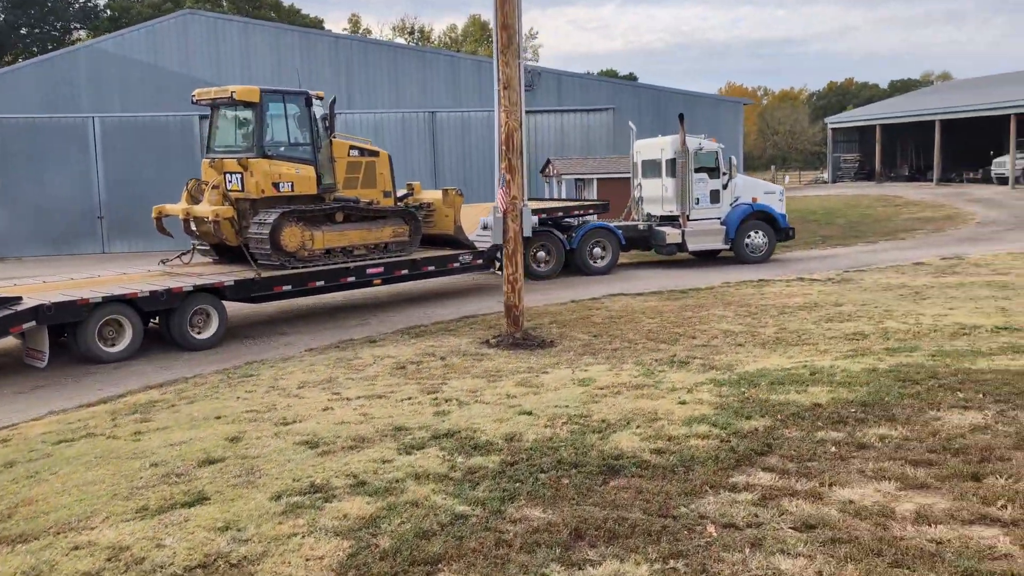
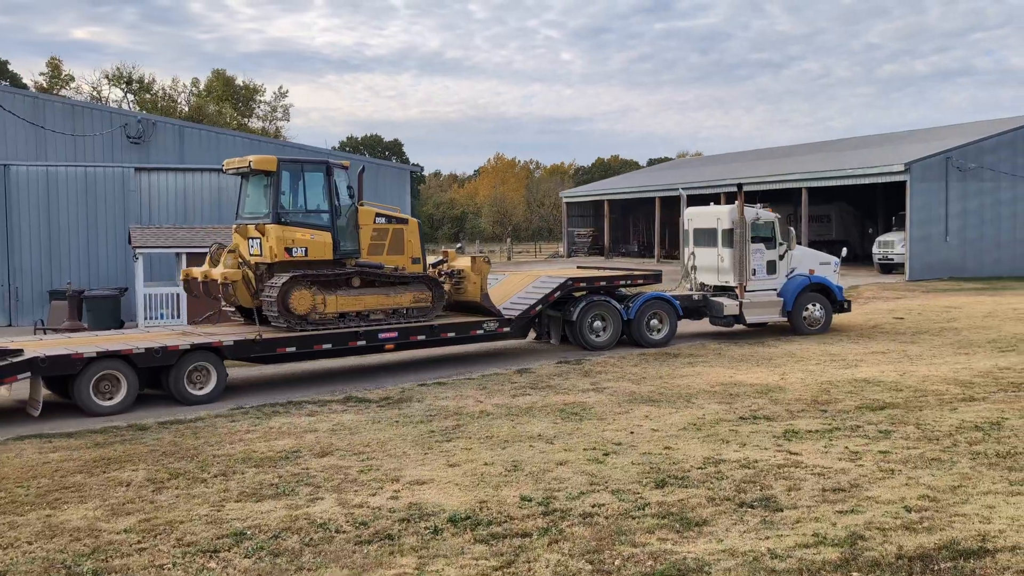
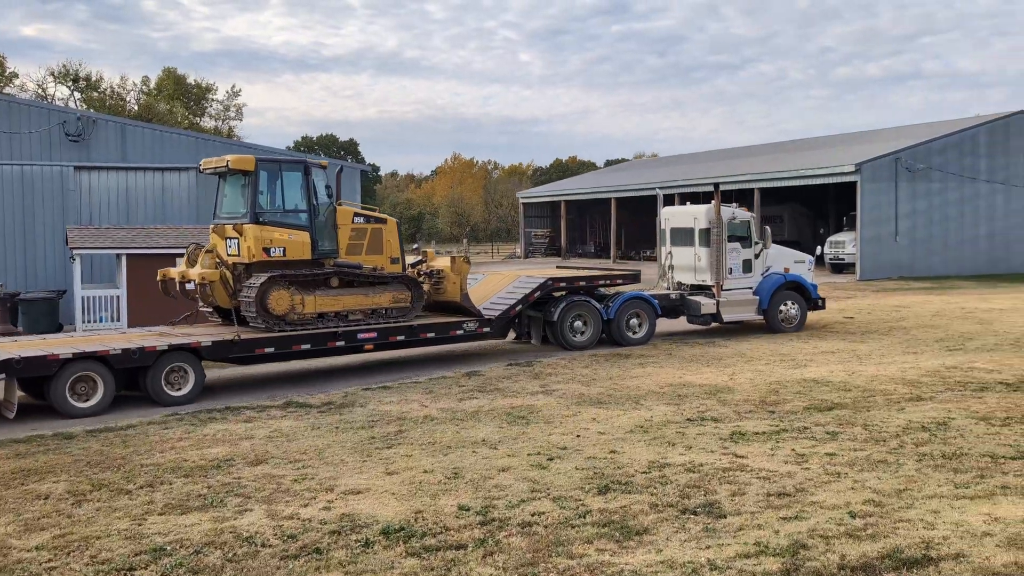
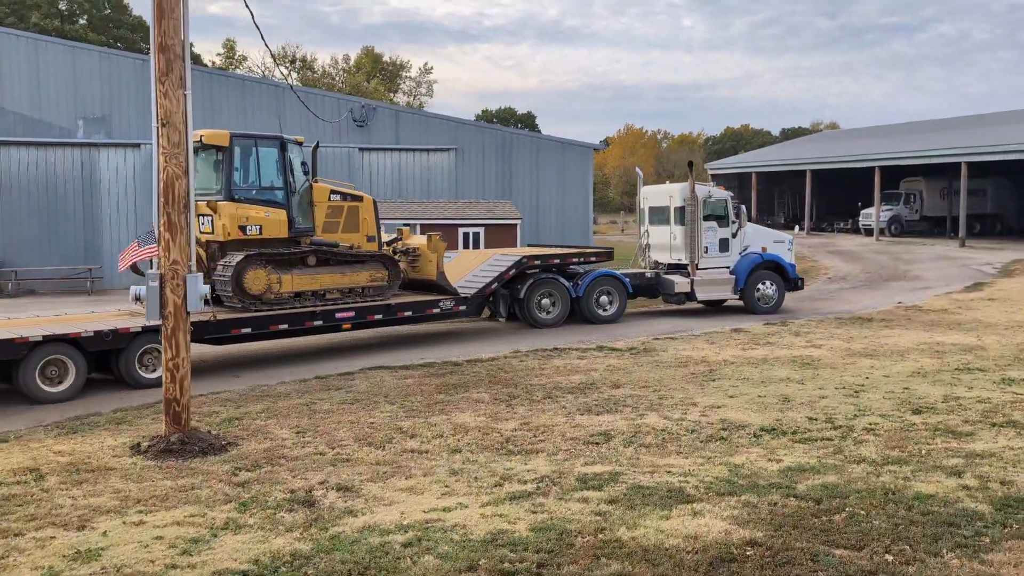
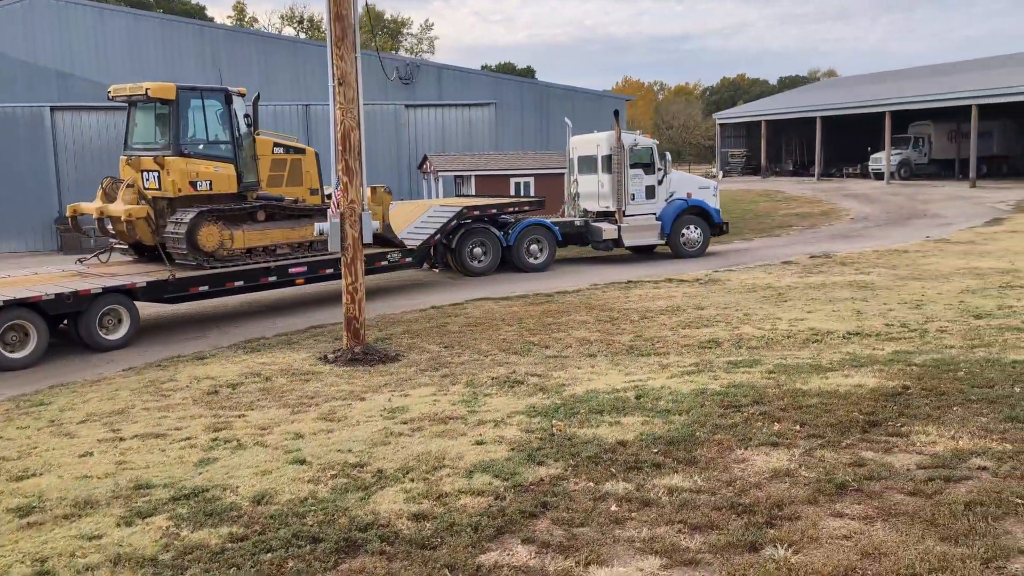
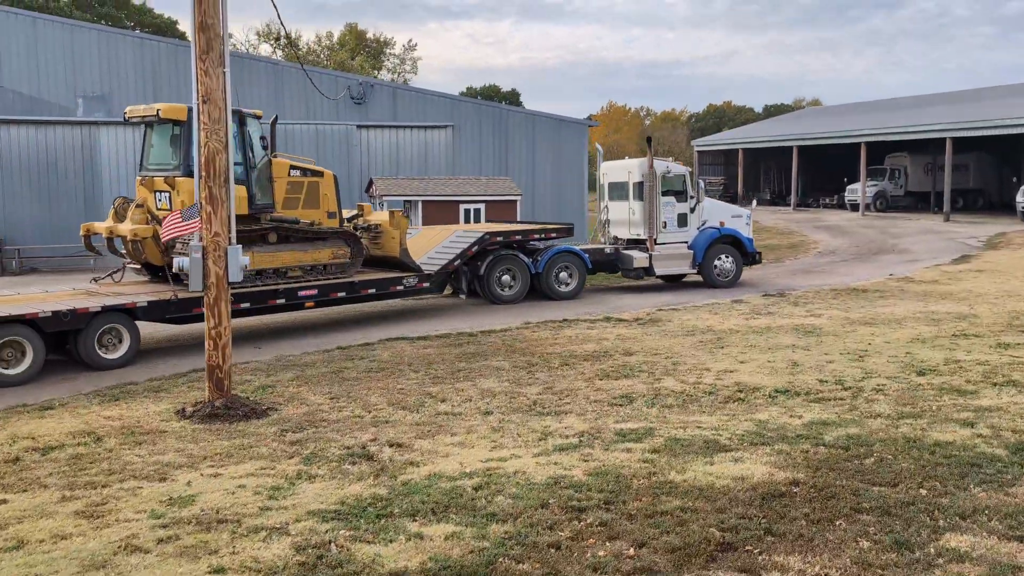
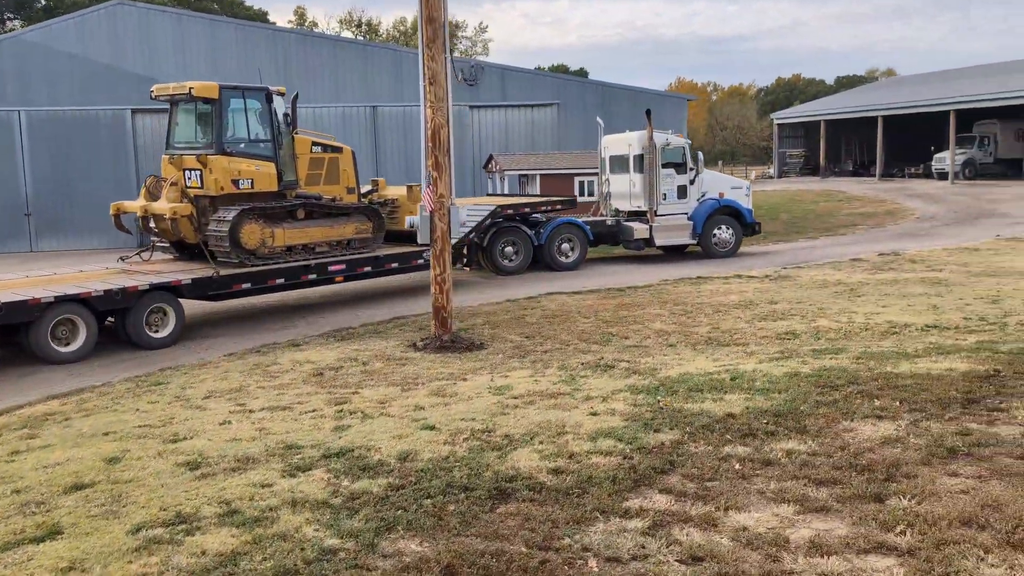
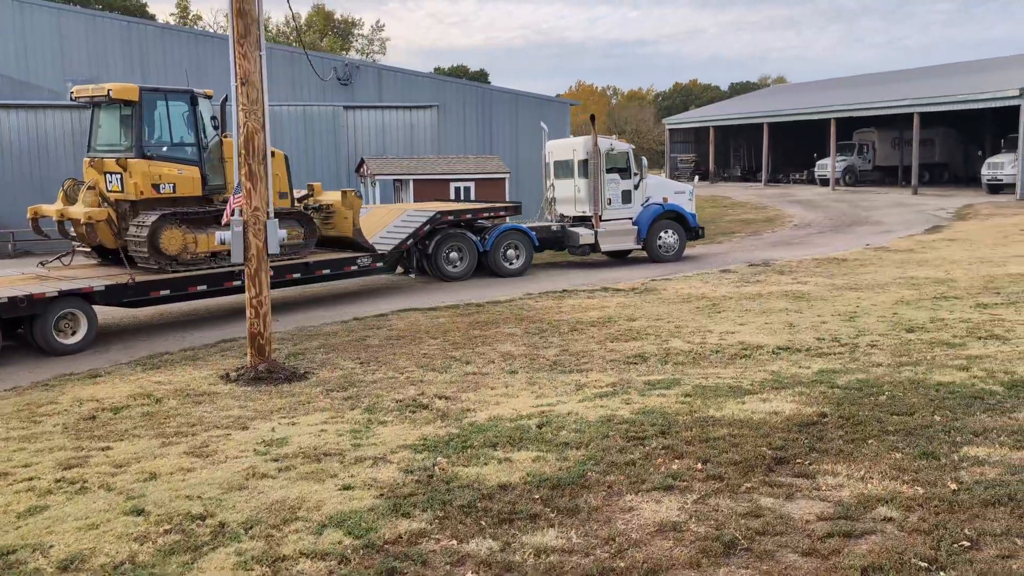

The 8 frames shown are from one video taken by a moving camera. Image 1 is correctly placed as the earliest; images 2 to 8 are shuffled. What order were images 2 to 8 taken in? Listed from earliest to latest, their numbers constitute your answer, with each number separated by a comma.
7, 5, 8, 6, 4, 2, 3
